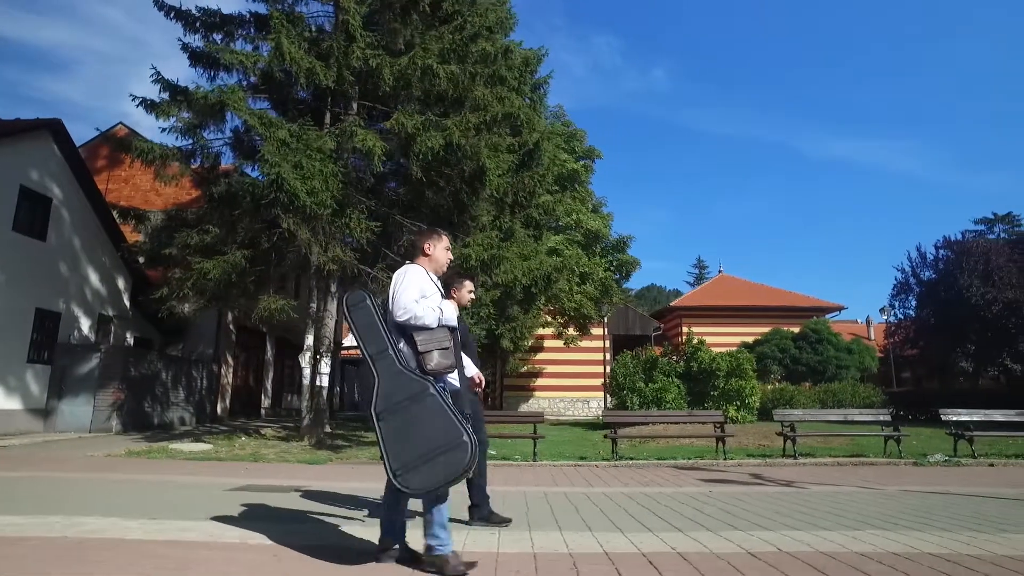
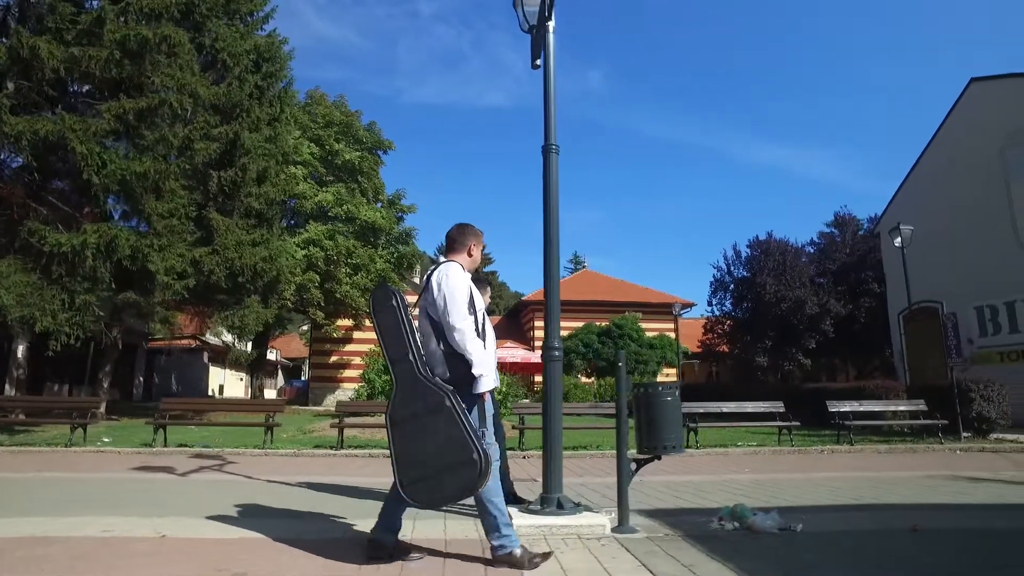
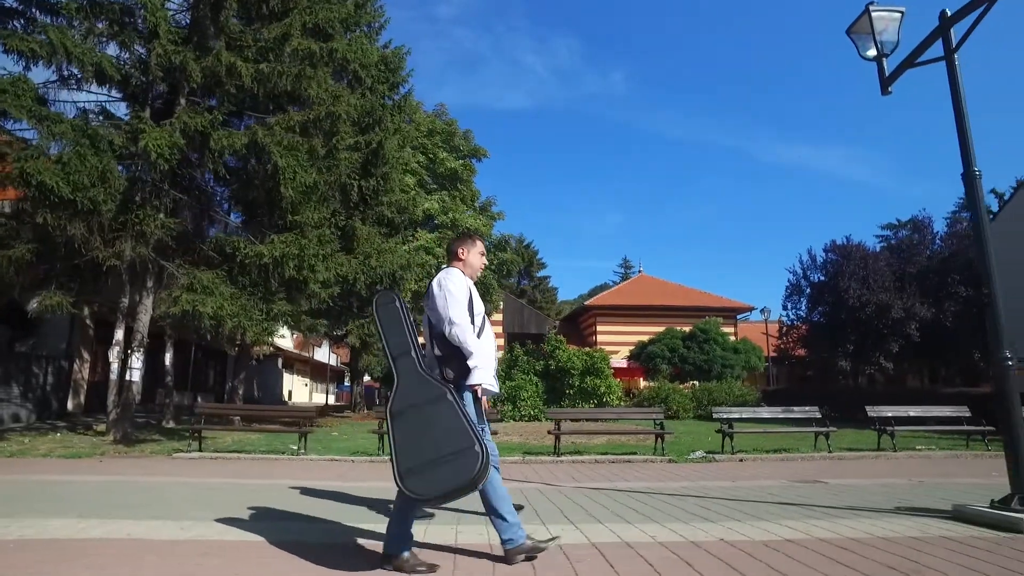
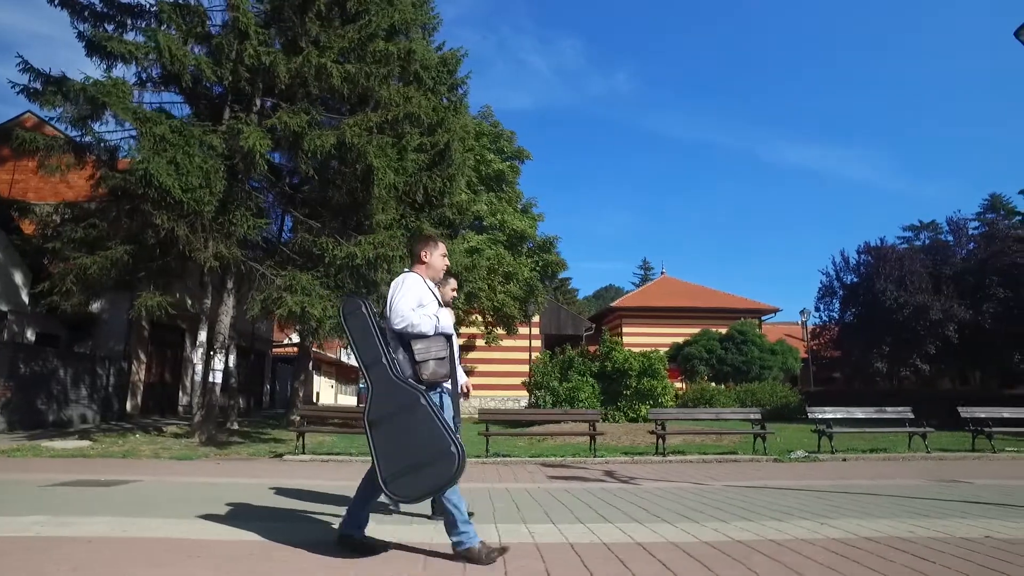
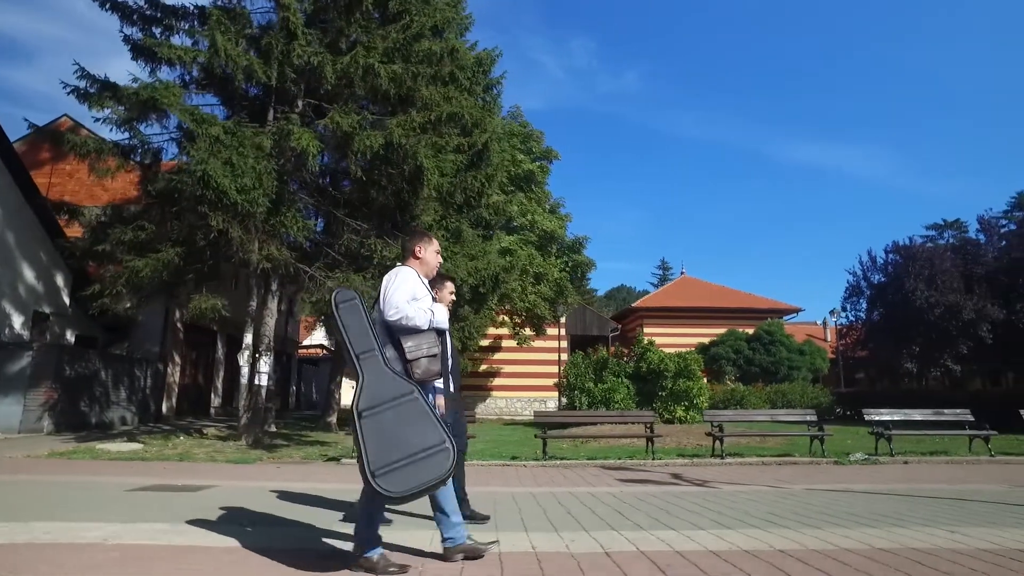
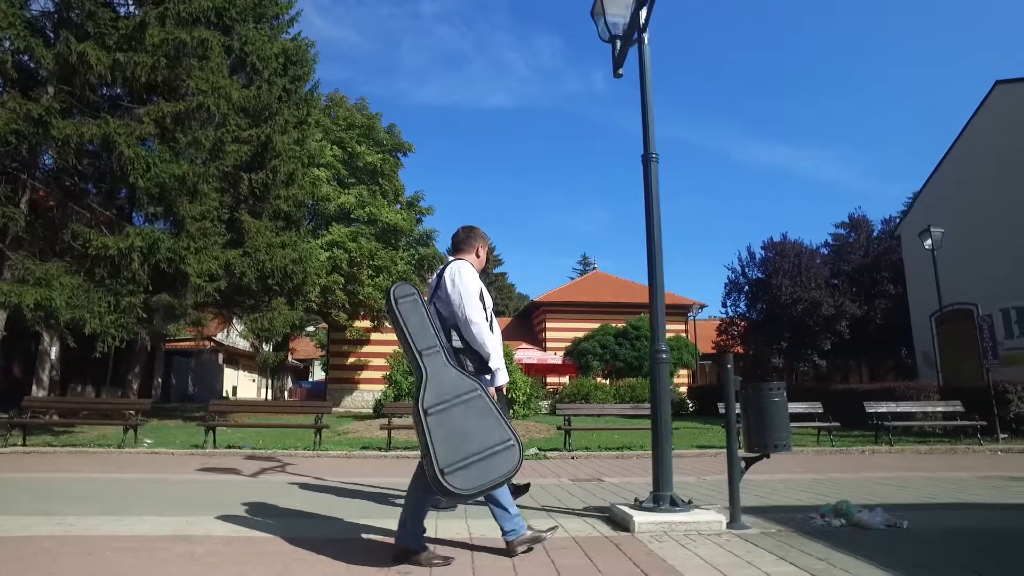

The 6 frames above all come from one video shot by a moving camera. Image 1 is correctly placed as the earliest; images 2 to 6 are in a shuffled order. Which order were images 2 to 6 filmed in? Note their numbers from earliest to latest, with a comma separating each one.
5, 4, 3, 6, 2
